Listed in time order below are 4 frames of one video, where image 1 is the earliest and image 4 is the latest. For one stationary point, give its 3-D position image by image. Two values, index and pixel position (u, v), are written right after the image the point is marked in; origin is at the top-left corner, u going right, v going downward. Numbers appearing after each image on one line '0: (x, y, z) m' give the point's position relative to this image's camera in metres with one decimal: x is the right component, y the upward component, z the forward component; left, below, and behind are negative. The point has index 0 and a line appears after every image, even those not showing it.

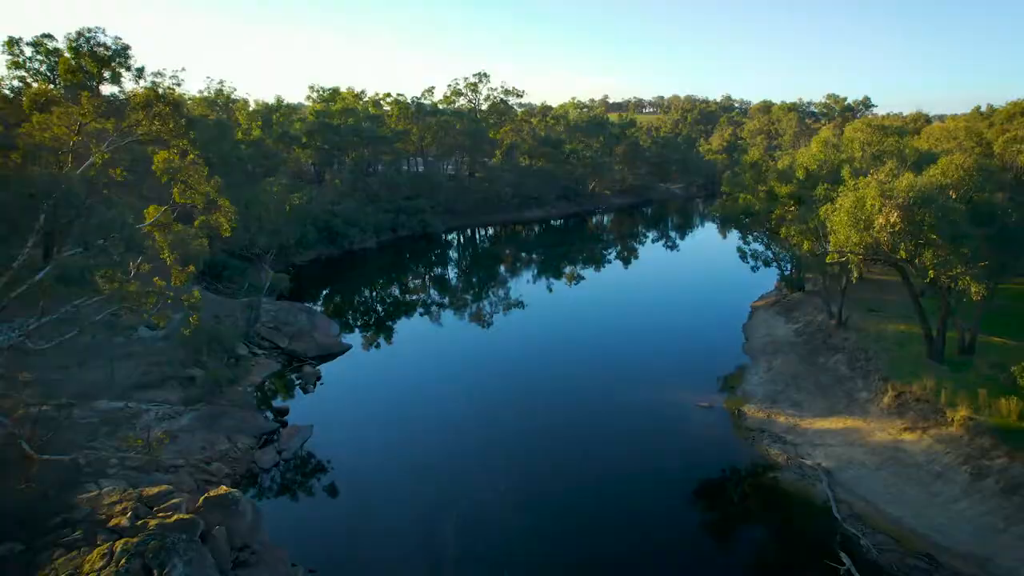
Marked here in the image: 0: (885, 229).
0: (+12.1, +1.9, +18.0) m
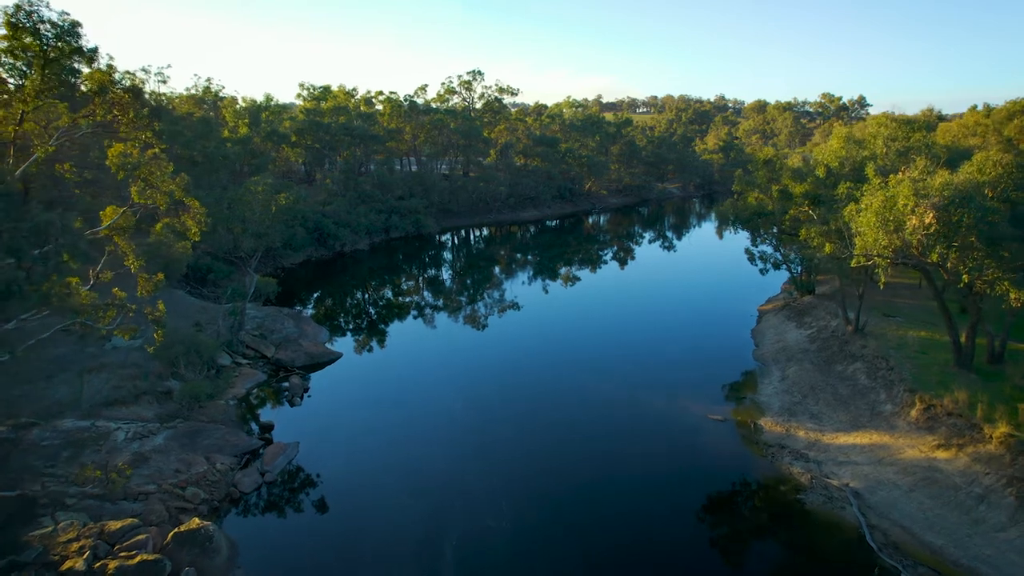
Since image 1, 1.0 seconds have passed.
0: (+12.2, +1.7, +16.6) m
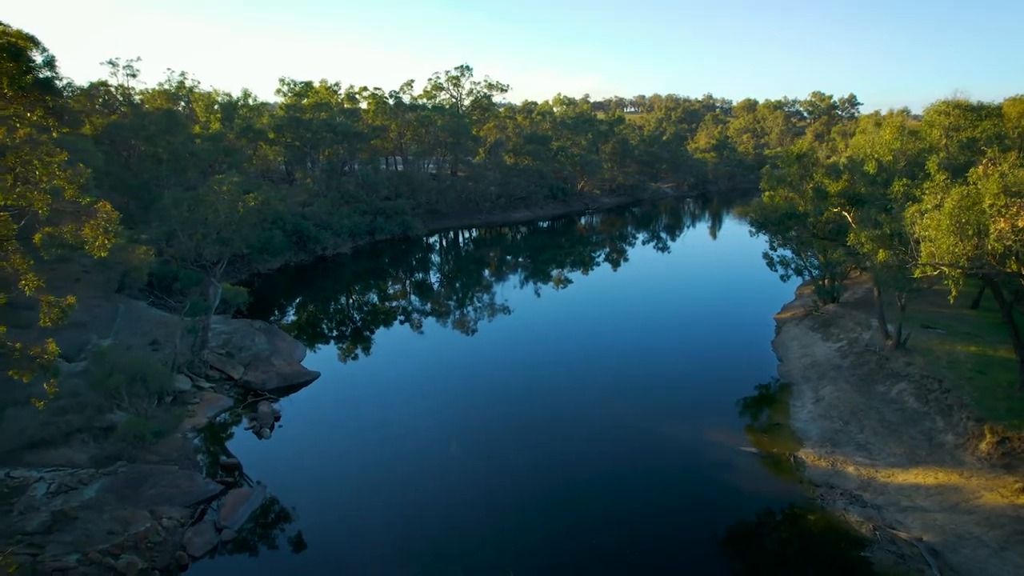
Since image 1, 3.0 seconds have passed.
0: (+12.4, +1.3, +13.8) m
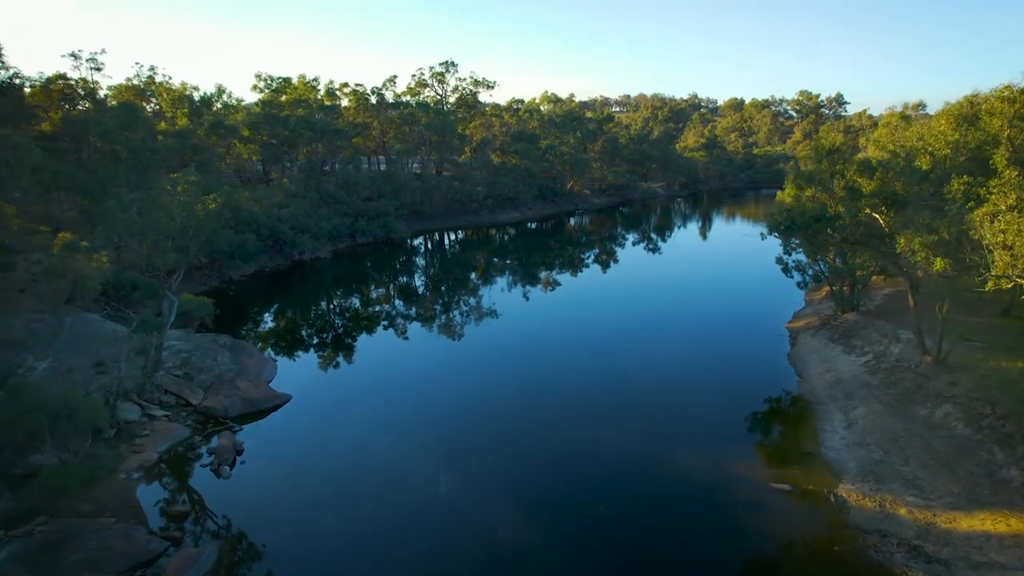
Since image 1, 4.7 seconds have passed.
0: (+12.4, +0.9, +11.4) m
